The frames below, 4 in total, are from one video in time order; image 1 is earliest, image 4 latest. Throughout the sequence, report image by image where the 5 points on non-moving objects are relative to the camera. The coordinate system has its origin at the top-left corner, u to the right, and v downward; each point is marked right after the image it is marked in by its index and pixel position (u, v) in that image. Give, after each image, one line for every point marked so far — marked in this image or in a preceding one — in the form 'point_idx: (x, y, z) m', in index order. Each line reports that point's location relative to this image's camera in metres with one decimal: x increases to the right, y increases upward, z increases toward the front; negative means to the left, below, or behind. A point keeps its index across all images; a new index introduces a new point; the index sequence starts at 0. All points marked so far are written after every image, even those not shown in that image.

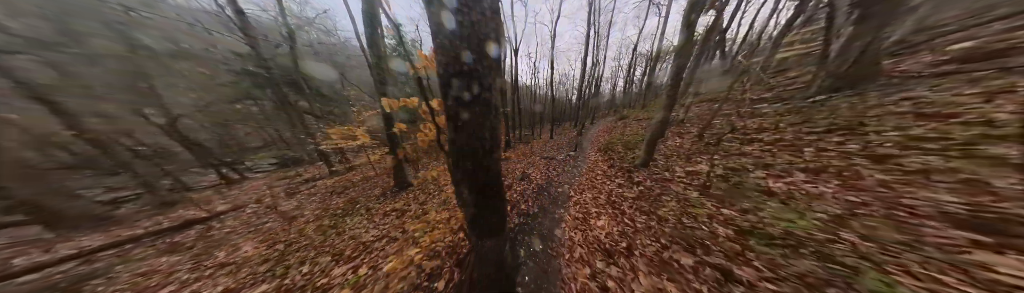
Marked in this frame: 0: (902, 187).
0: (+8.0, -0.9, +2.4) m
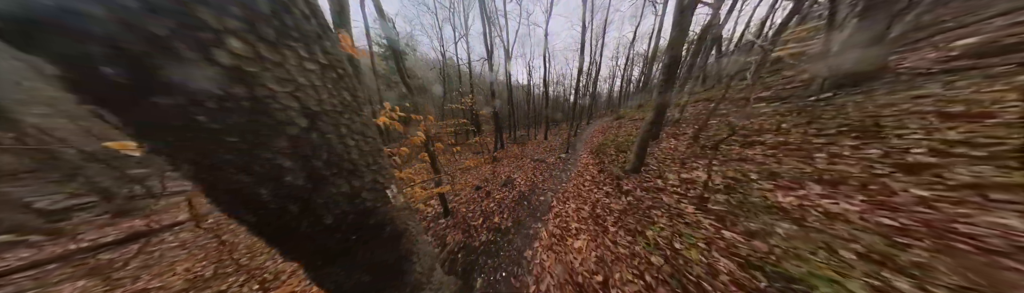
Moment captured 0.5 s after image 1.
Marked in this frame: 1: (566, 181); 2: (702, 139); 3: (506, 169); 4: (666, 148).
0: (+7.0, -1.0, +1.9) m
1: (+2.9, -1.8, +6.3) m
2: (+9.6, +0.4, +6.0) m
3: (-0.5, -1.9, +9.6) m
4: (+8.1, -0.1, +6.2) m
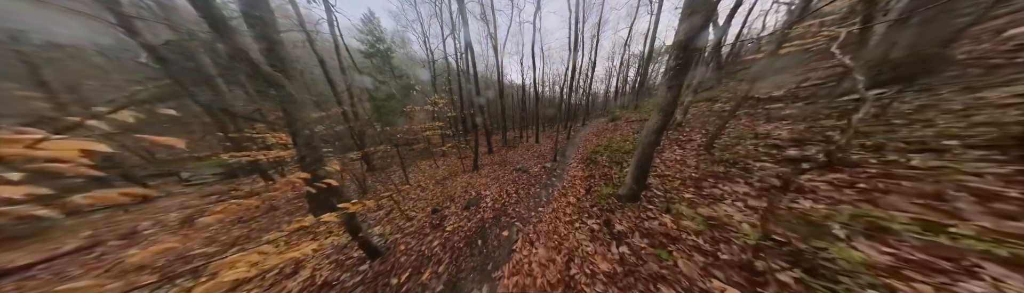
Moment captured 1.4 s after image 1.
0: (+5.5, -1.4, +0.5) m
1: (+1.4, -2.3, +4.9) m
2: (+8.1, -0.1, +4.7) m
3: (-2.1, -2.4, +8.1) m
4: (+6.6, -0.6, +4.9) m
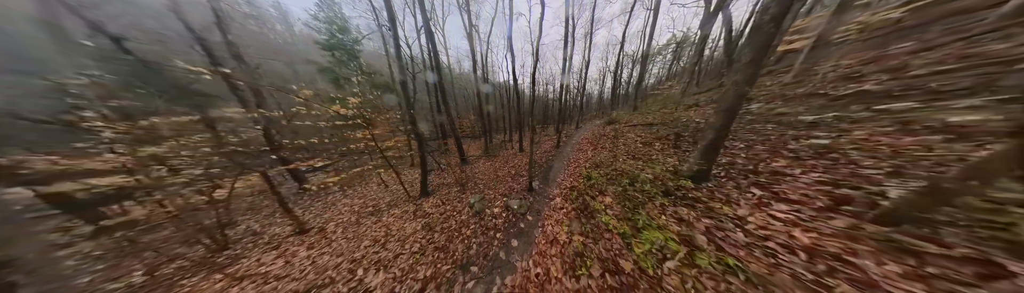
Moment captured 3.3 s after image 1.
0: (+3.4, -2.4, -2.6) m
1: (-0.9, -3.4, +1.7) m
2: (+5.8, -1.0, +1.7) m
3: (-4.4, -3.5, +4.8) m
4: (+4.3, -1.6, +1.9) m
